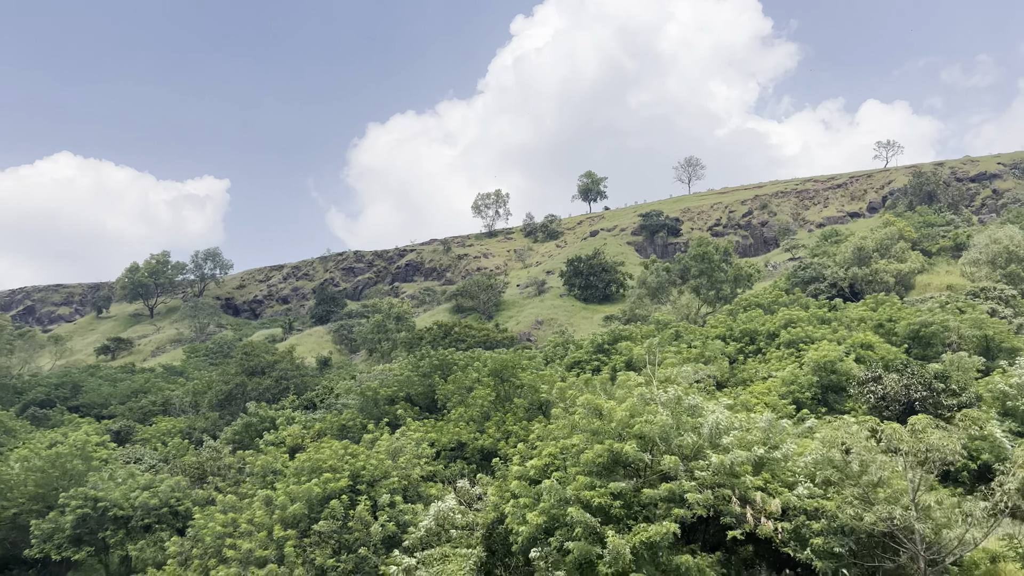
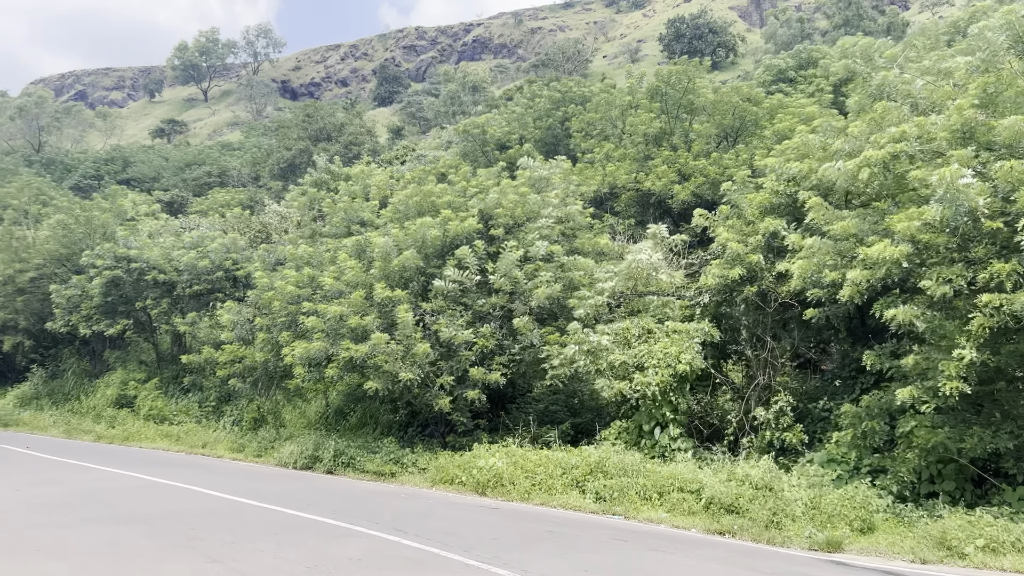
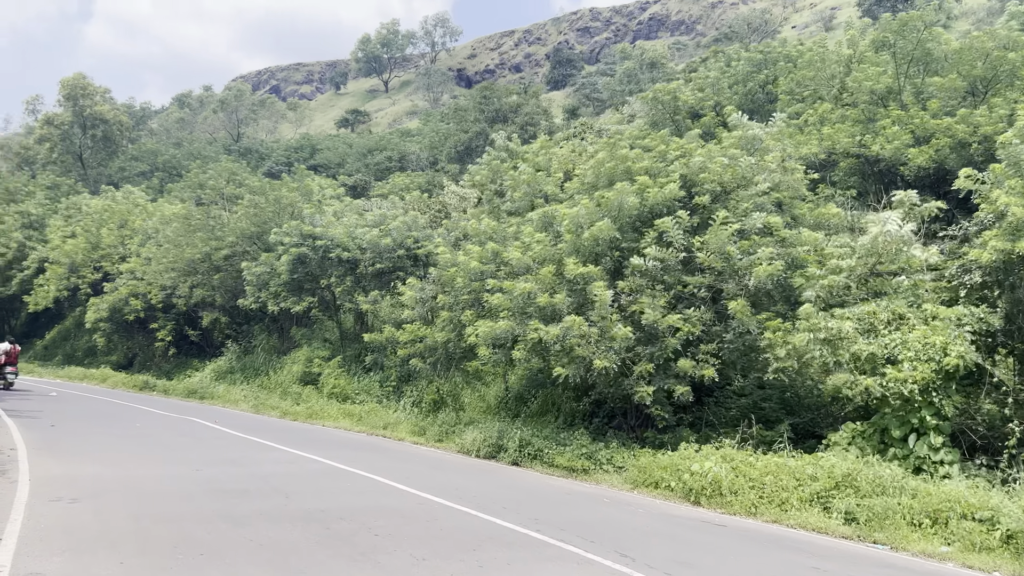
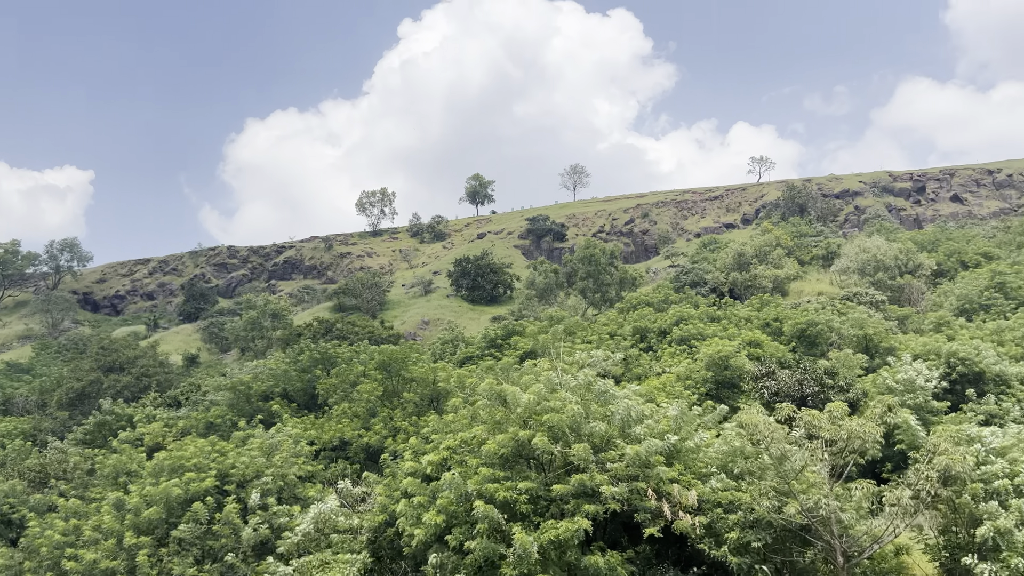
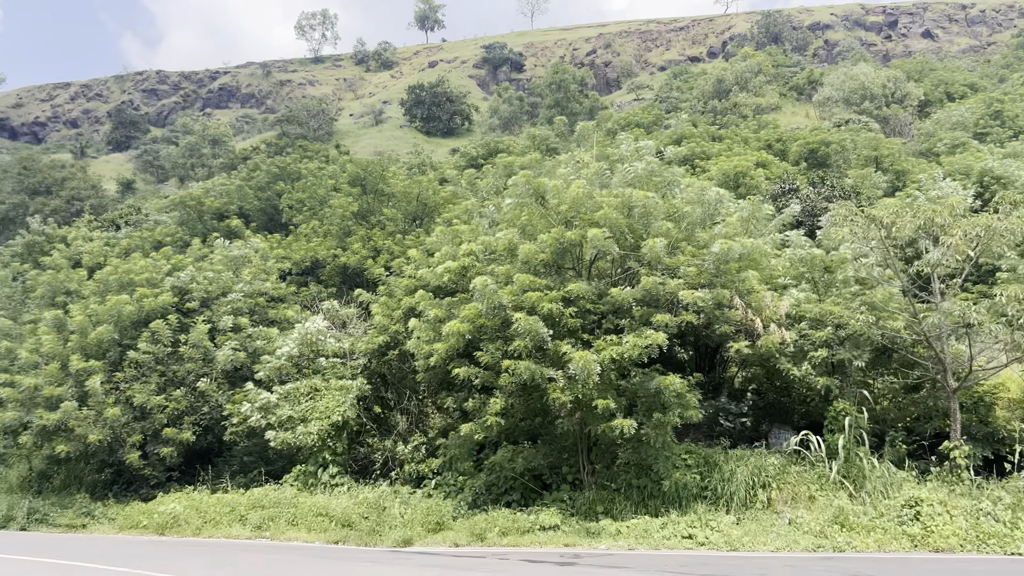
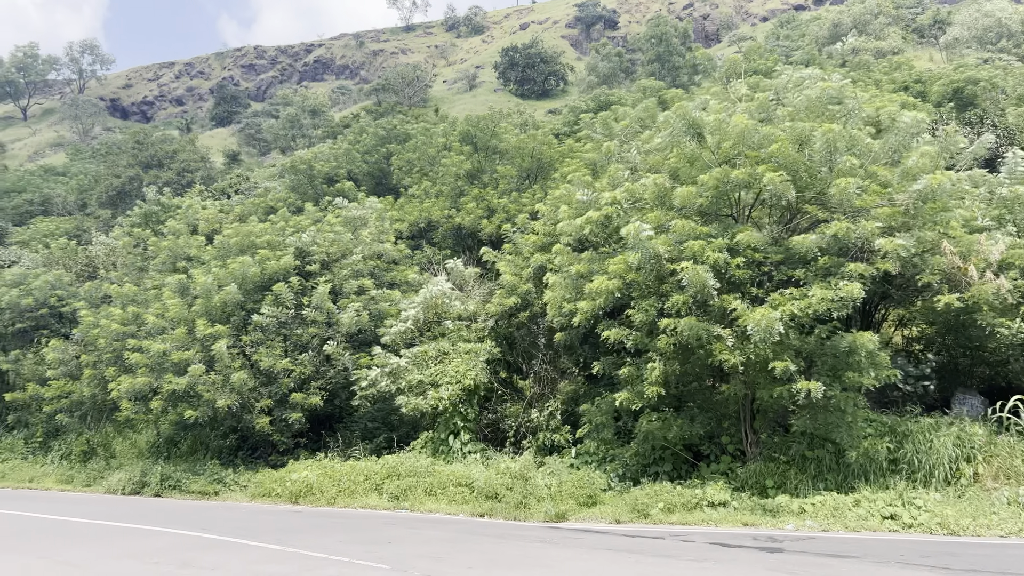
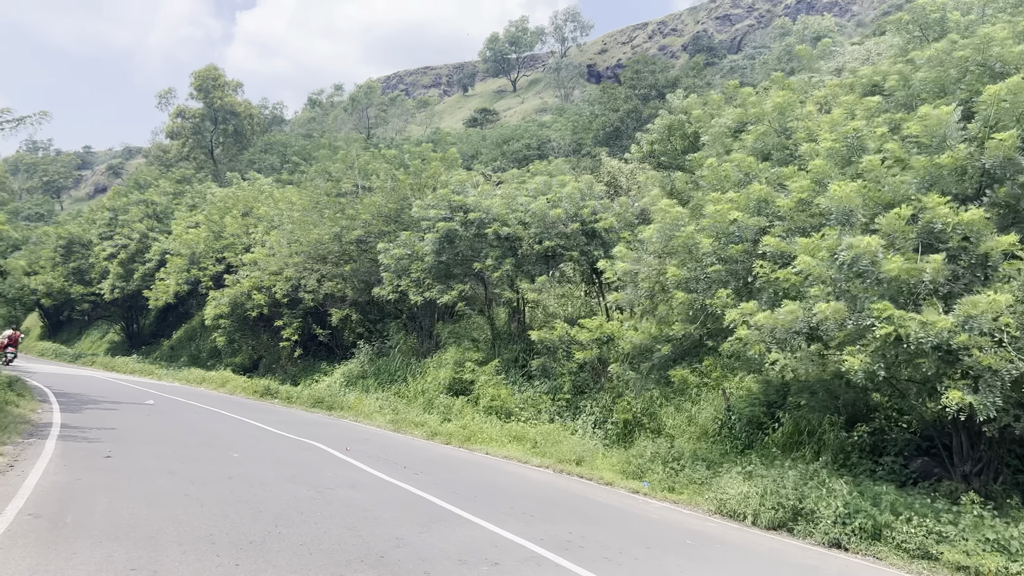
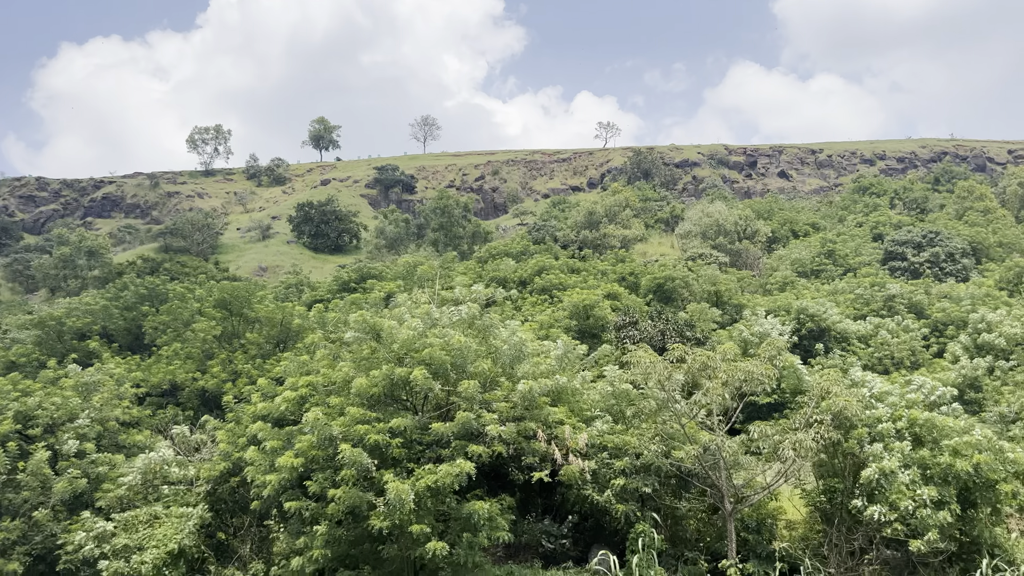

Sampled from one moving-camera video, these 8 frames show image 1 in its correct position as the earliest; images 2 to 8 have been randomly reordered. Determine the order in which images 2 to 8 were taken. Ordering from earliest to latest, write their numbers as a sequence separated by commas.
4, 8, 5, 6, 2, 3, 7
